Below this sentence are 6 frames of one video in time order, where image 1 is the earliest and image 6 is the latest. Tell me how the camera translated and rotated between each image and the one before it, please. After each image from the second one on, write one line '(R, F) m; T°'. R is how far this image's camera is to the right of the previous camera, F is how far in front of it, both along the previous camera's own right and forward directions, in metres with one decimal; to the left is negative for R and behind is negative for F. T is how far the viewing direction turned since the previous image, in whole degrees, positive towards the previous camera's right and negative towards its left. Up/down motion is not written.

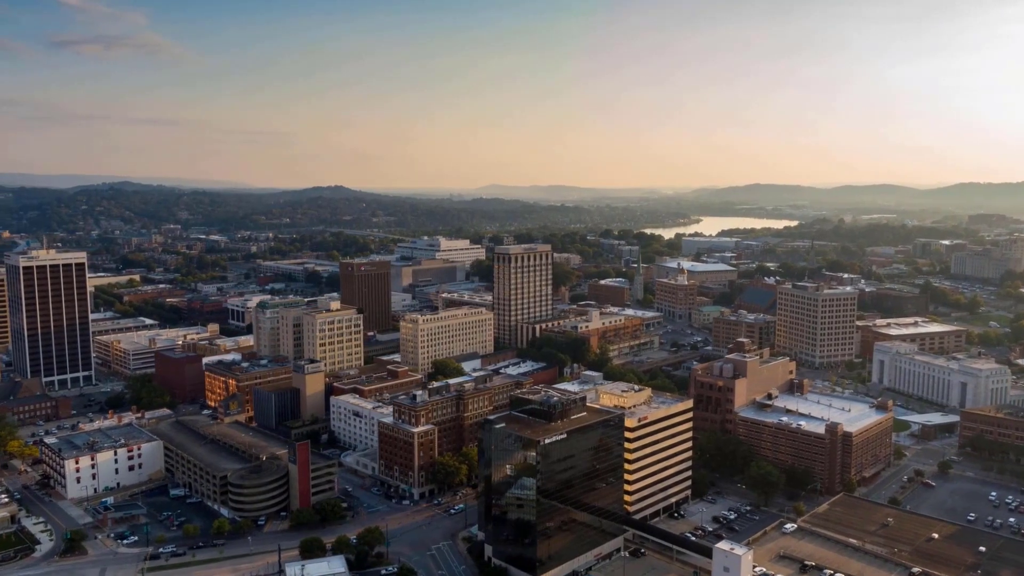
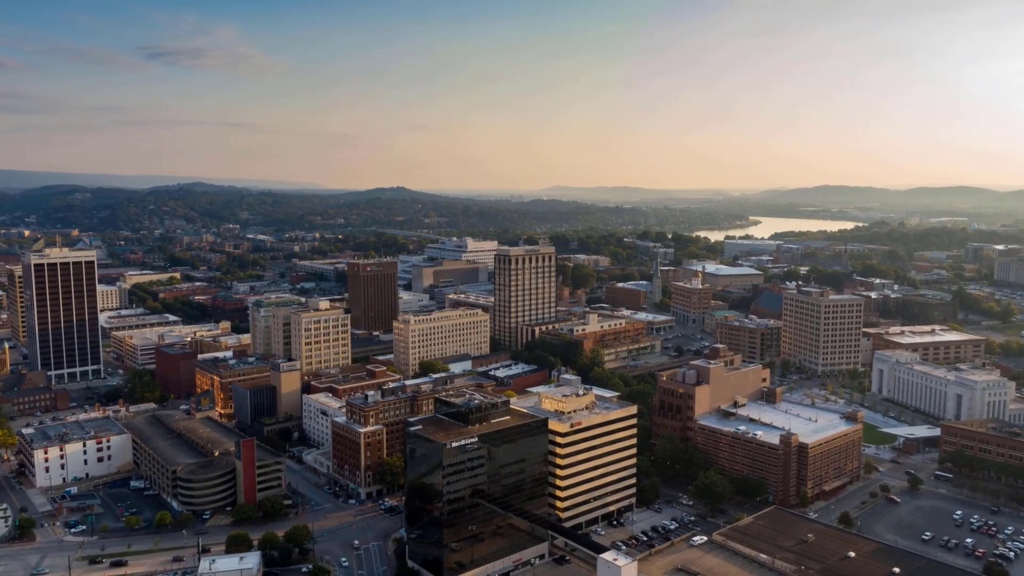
(+6.6, +0.4) m; -5°
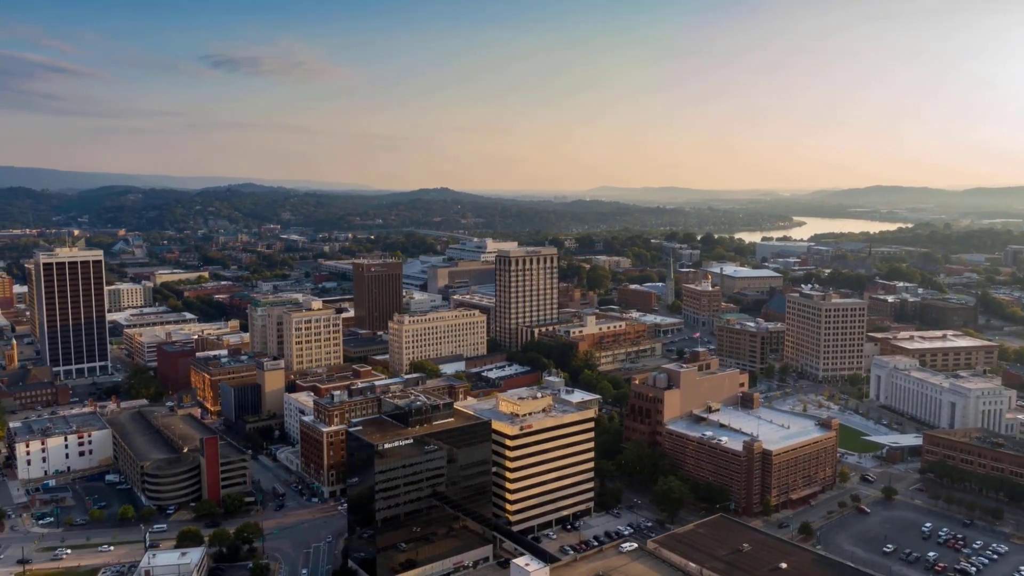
(+4.7, +0.3) m; -3°
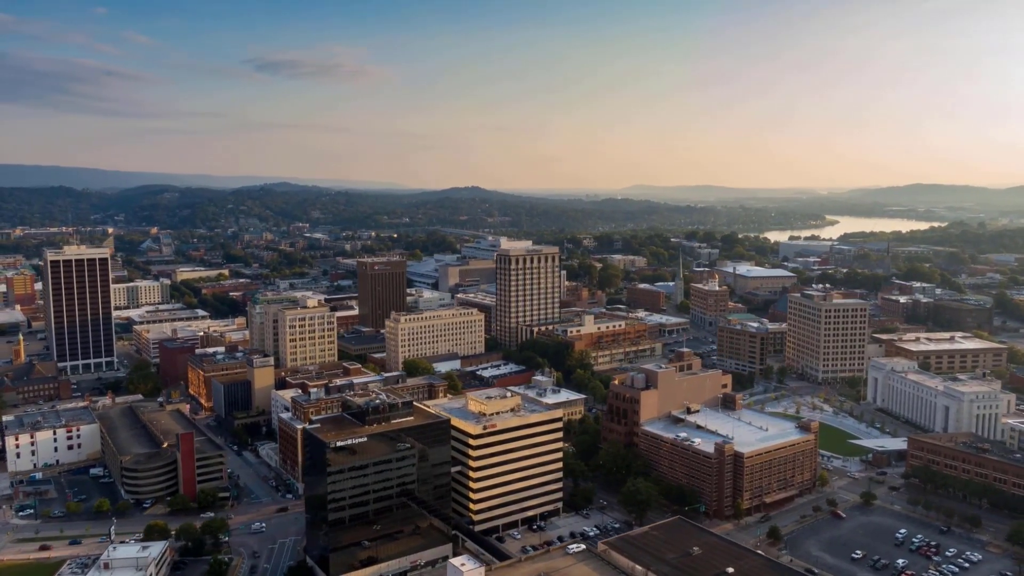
(+3.4, +0.2) m; -2°
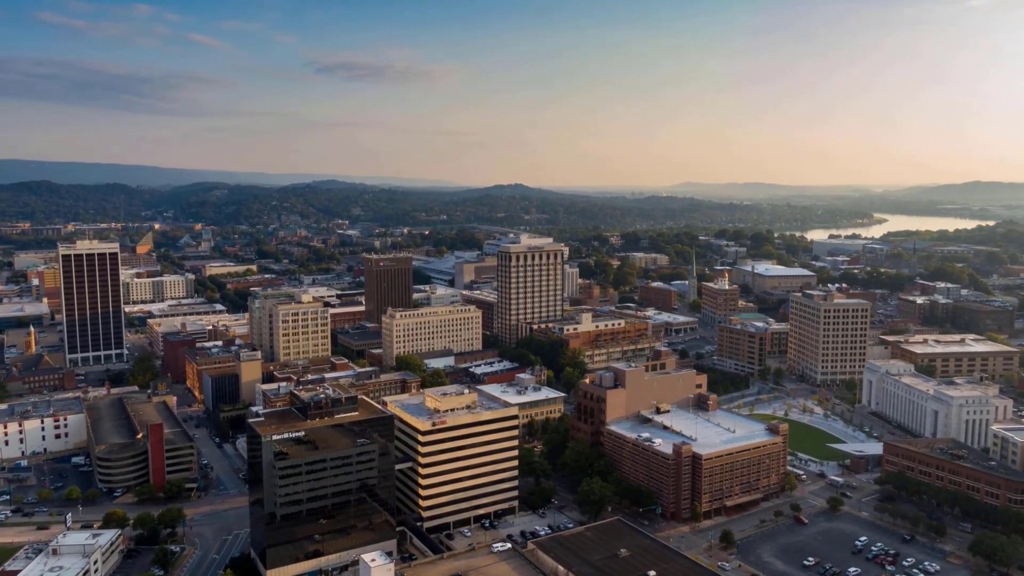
(+4.8, +0.3) m; -3°
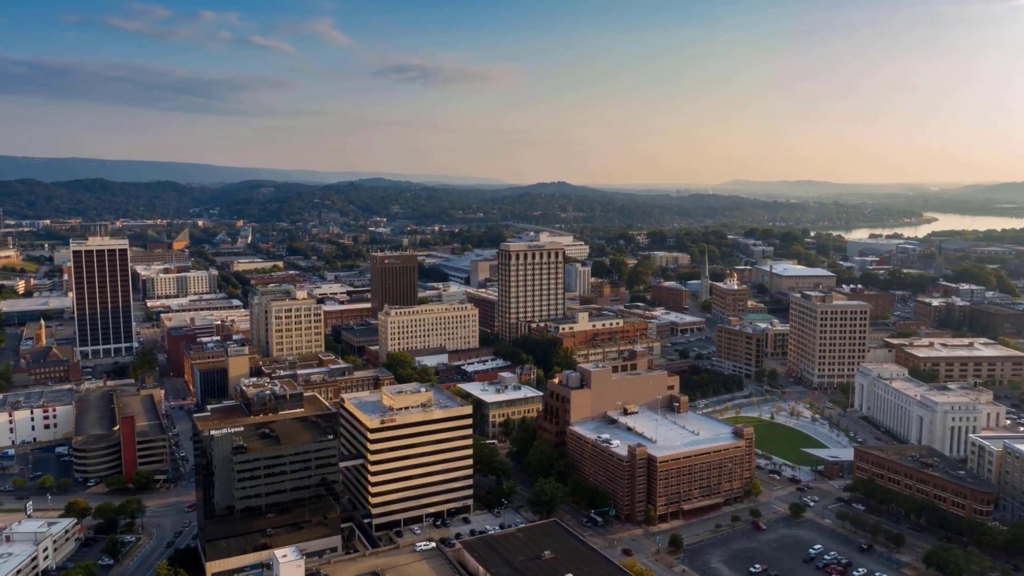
(+4.8, +0.3) m; -3°
